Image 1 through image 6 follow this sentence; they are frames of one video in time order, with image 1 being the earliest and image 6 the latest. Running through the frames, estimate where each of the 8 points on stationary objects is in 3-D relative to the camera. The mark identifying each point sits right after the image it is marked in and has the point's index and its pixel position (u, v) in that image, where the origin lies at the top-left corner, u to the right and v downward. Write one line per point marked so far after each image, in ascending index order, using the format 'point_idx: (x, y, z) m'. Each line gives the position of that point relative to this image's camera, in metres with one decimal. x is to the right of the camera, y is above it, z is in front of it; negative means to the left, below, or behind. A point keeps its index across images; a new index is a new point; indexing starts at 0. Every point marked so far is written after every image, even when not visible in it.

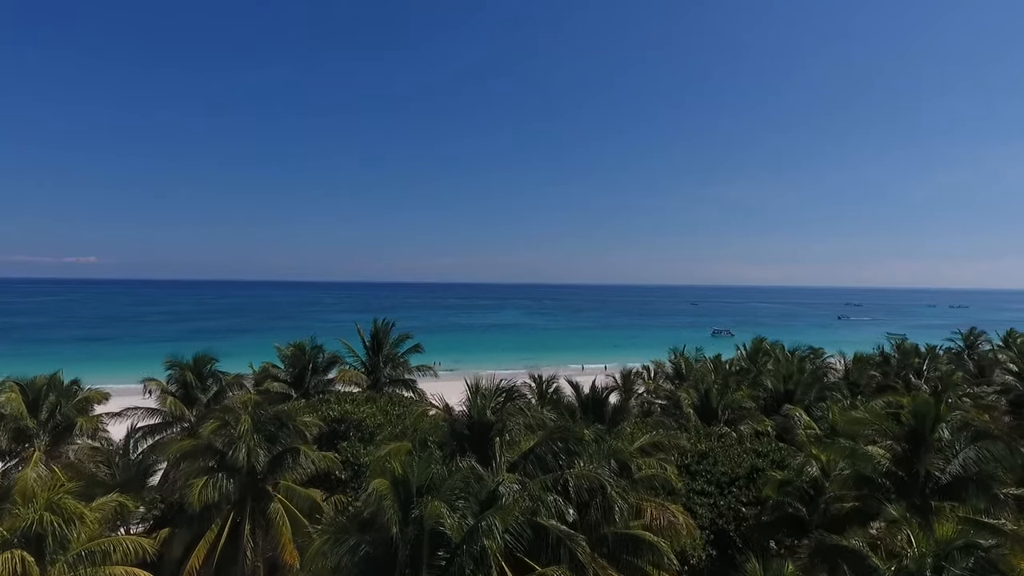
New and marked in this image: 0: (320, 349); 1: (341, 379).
0: (-7.6, -2.4, +19.1) m
1: (-6.6, -3.5, +18.5) m
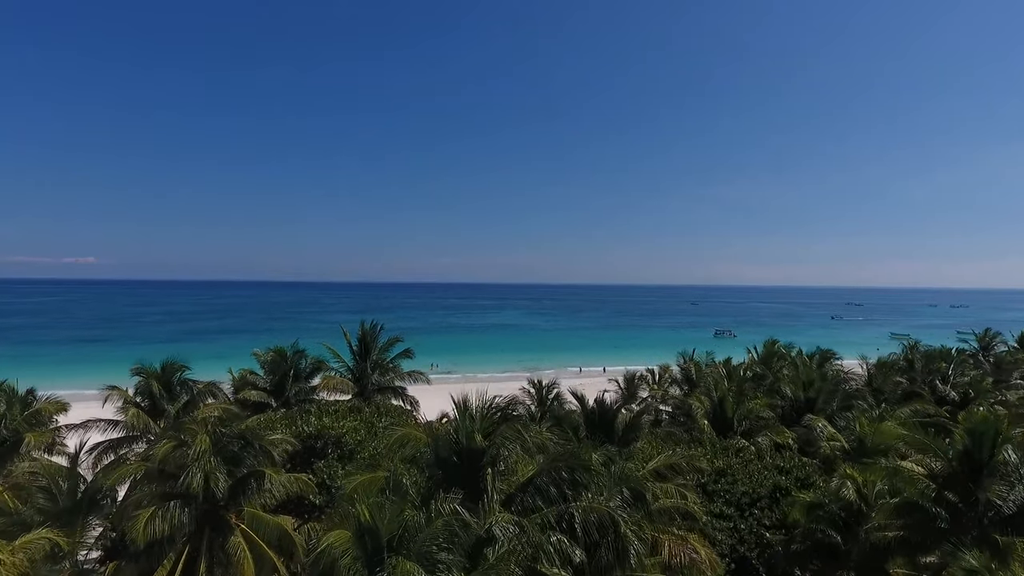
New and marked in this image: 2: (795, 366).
0: (-7.7, -2.4, +17.7) m
1: (-6.7, -3.5, +17.2) m
2: (+10.6, -3.0, +18.1) m
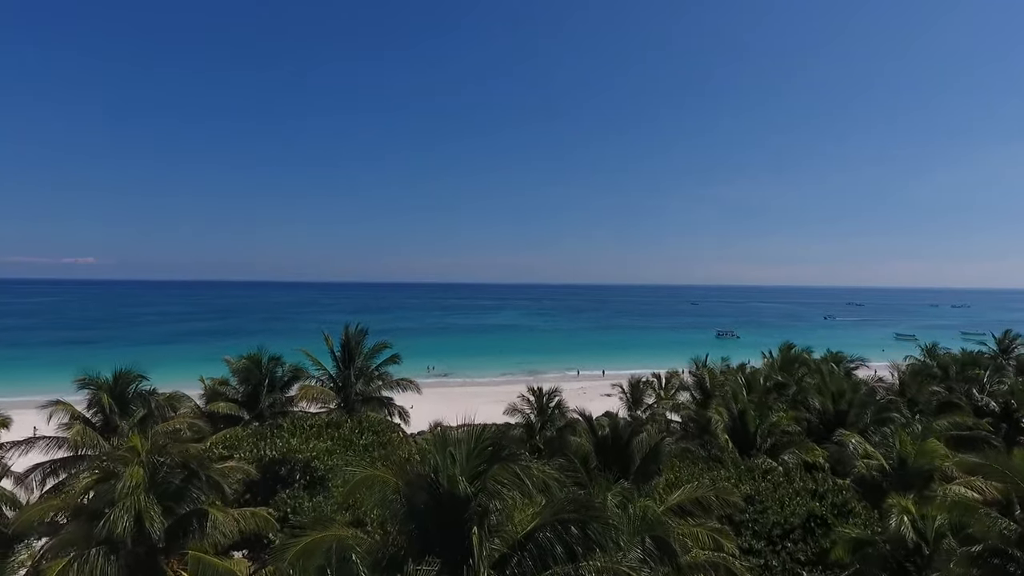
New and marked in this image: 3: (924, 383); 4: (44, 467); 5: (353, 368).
0: (-7.7, -2.4, +16.1) m
1: (-6.7, -3.5, +15.6) m
2: (+10.6, -3.0, +16.5) m
3: (+14.2, -3.3, +16.9) m
4: (-11.3, -4.3, +11.7) m
5: (-5.4, -2.7, +16.6) m
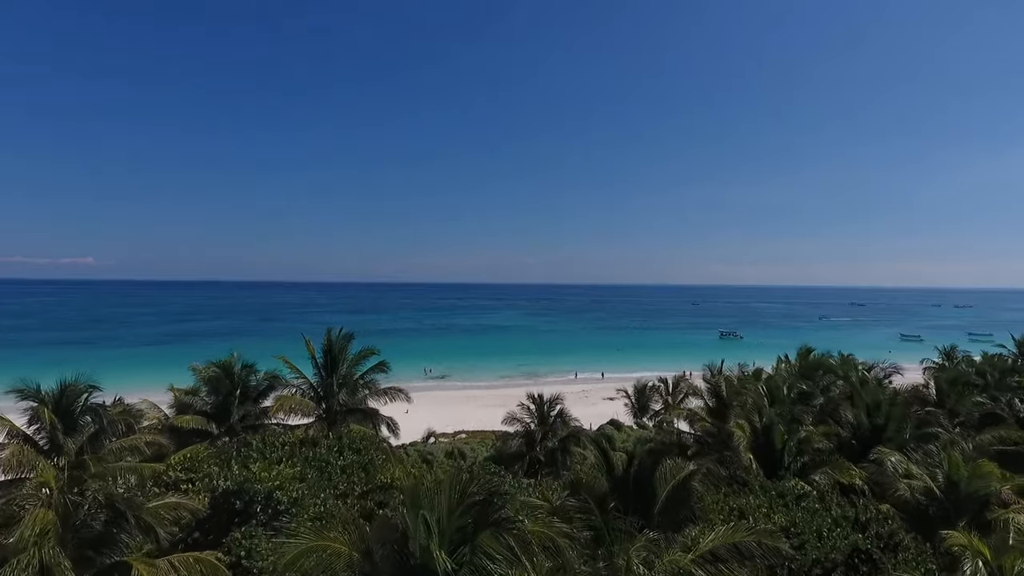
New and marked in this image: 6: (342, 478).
0: (-7.8, -2.4, +14.6) m
1: (-6.8, -3.5, +14.1) m
2: (+10.5, -3.0, +15.0) m
3: (+14.2, -3.3, +15.4) m
4: (-11.4, -4.3, +10.2) m
5: (-5.4, -2.7, +15.1) m
6: (-3.7, -4.1, +10.6) m
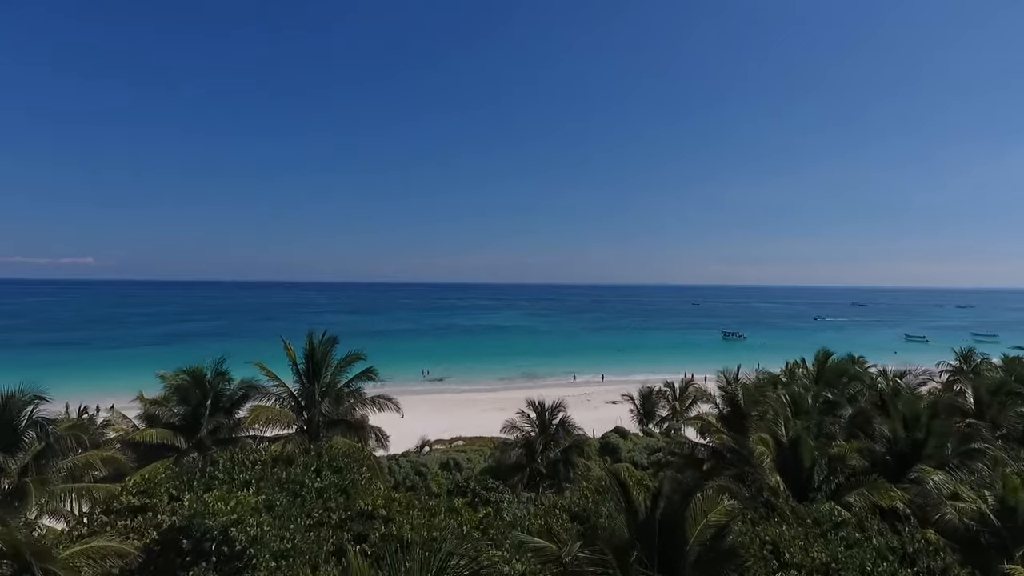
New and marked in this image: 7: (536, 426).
0: (-7.8, -2.4, +13.3) m
1: (-6.8, -3.5, +12.8) m
2: (+10.5, -3.0, +13.8) m
3: (+14.2, -3.3, +14.1) m
4: (-11.4, -4.3, +8.9) m
5: (-5.5, -2.7, +13.8) m
6: (-3.7, -4.1, +9.3) m
7: (+0.9, -5.3, +18.9) m
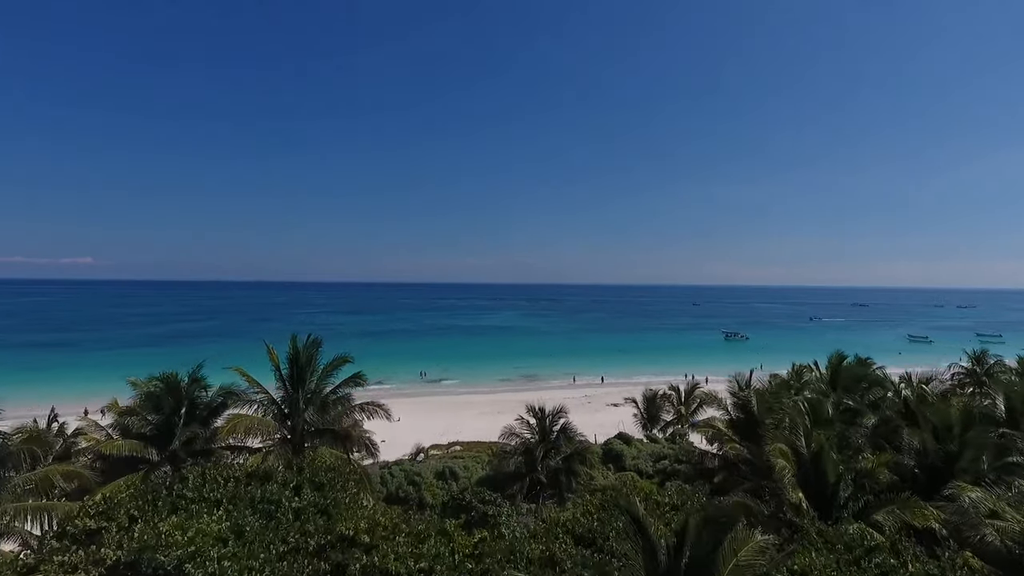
0: (-7.8, -2.4, +12.4) m
1: (-6.8, -3.5, +11.9) m
2: (+10.5, -3.0, +12.8) m
3: (+14.1, -3.3, +13.2) m
4: (-11.4, -4.3, +8.0) m
5: (-5.5, -2.7, +12.9) m
6: (-3.8, -4.1, +8.4) m
7: (+0.9, -5.3, +17.9) m
